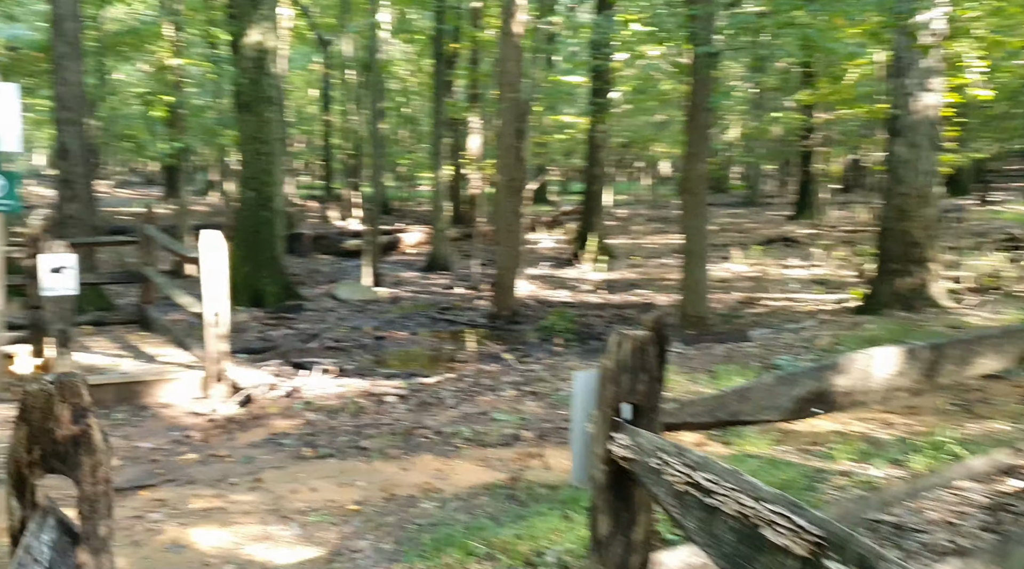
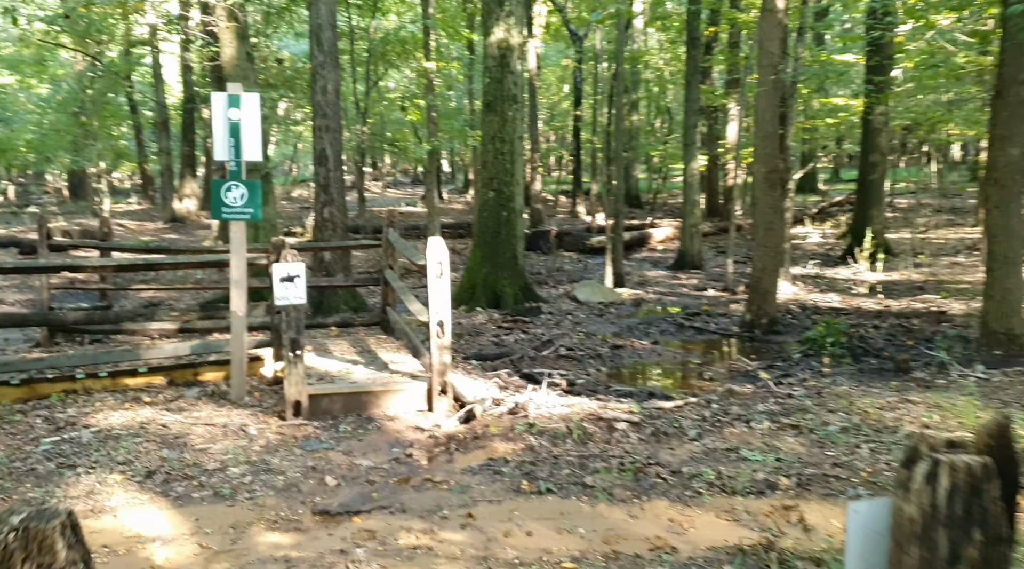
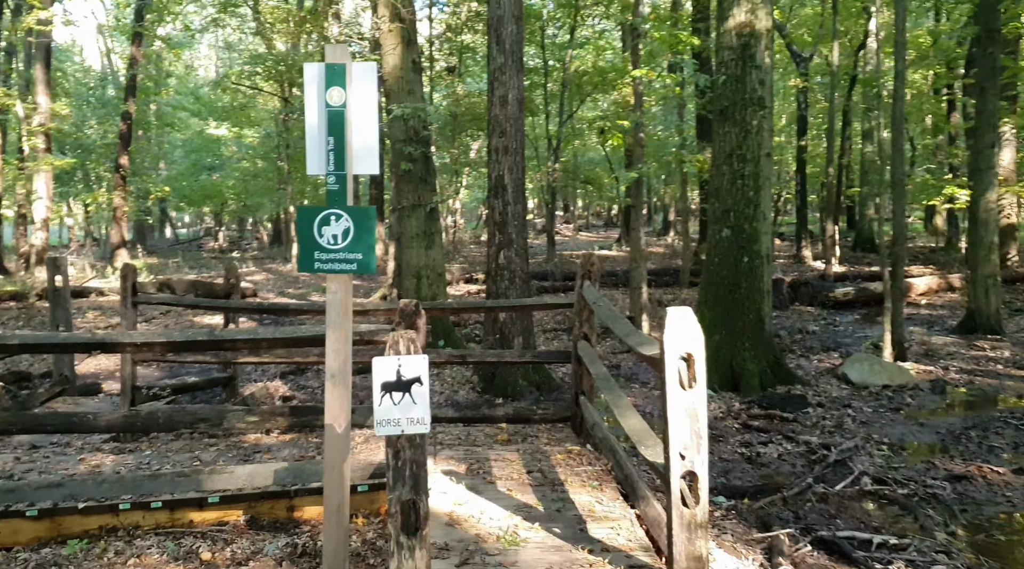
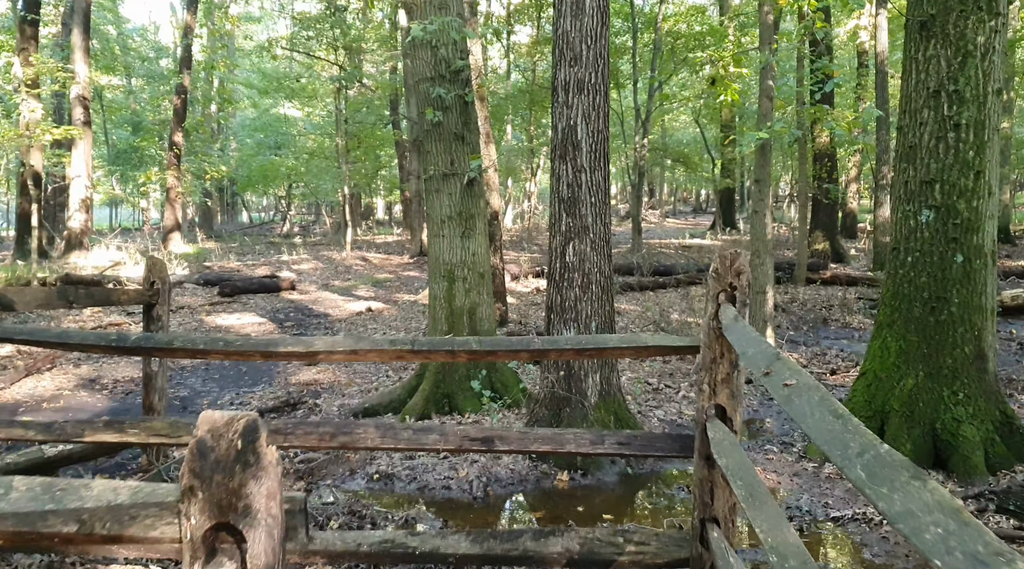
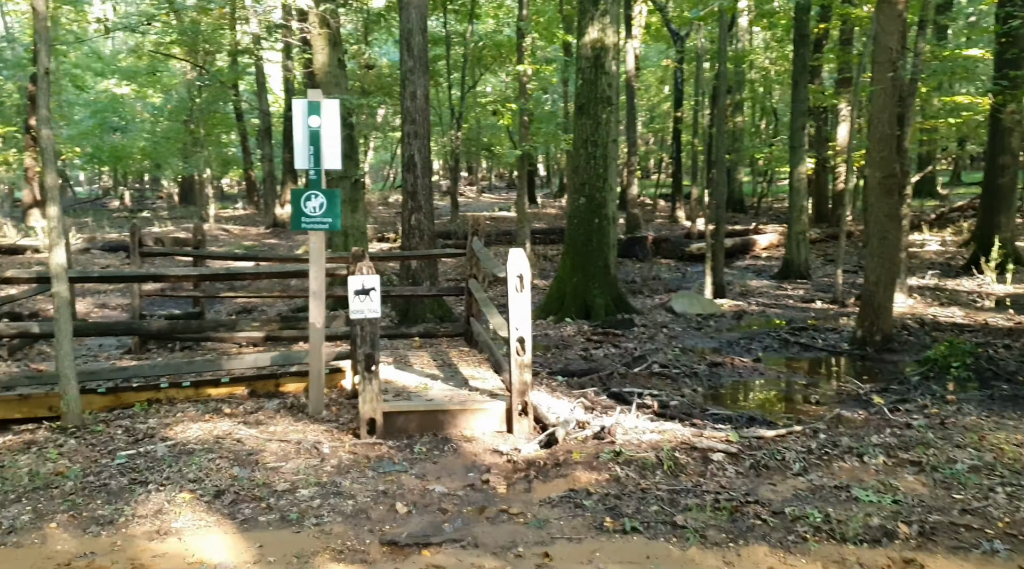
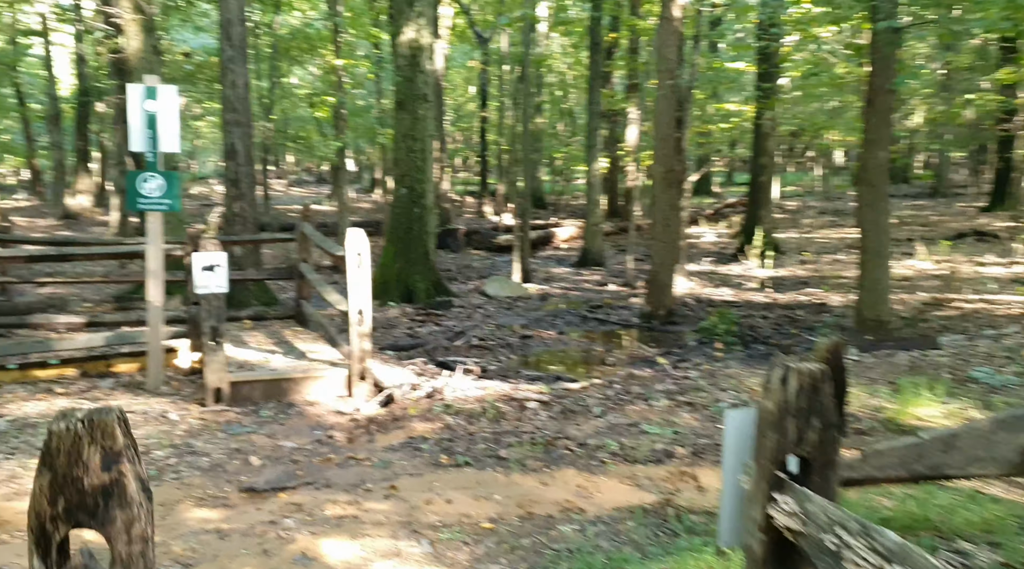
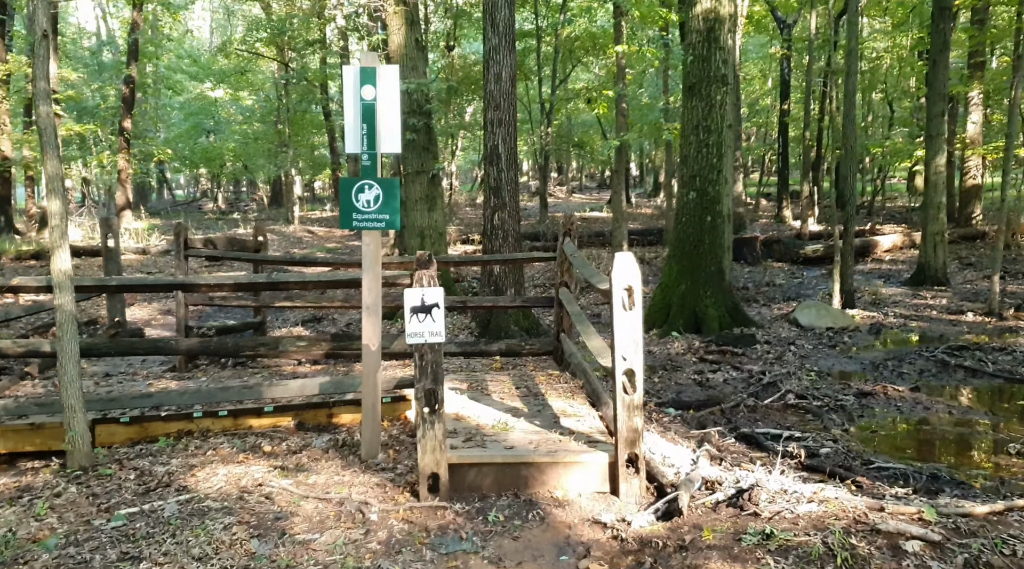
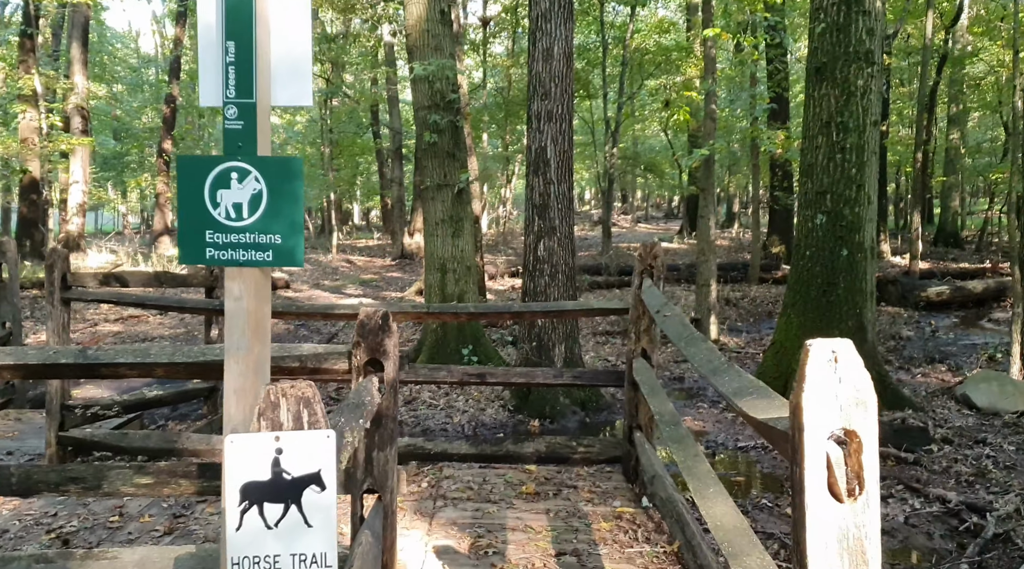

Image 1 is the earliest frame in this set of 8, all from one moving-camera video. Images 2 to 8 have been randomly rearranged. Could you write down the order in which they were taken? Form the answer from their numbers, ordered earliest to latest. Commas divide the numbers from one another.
6, 2, 5, 7, 3, 8, 4
